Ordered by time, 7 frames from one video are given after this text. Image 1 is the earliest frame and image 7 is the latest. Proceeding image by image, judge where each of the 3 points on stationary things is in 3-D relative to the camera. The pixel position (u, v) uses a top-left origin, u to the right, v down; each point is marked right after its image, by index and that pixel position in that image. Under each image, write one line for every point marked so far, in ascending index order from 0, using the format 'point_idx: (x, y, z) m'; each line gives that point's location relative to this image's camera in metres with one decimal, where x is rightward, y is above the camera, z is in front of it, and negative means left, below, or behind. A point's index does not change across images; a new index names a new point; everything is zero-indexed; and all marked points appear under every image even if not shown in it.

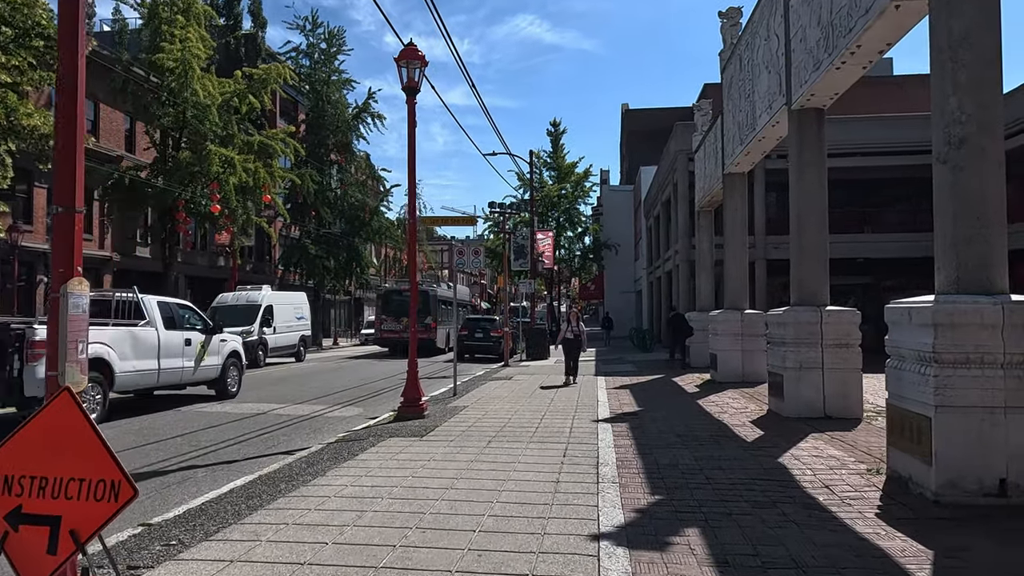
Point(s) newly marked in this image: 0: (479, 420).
0: (-0.5, -1.9, +10.6) m
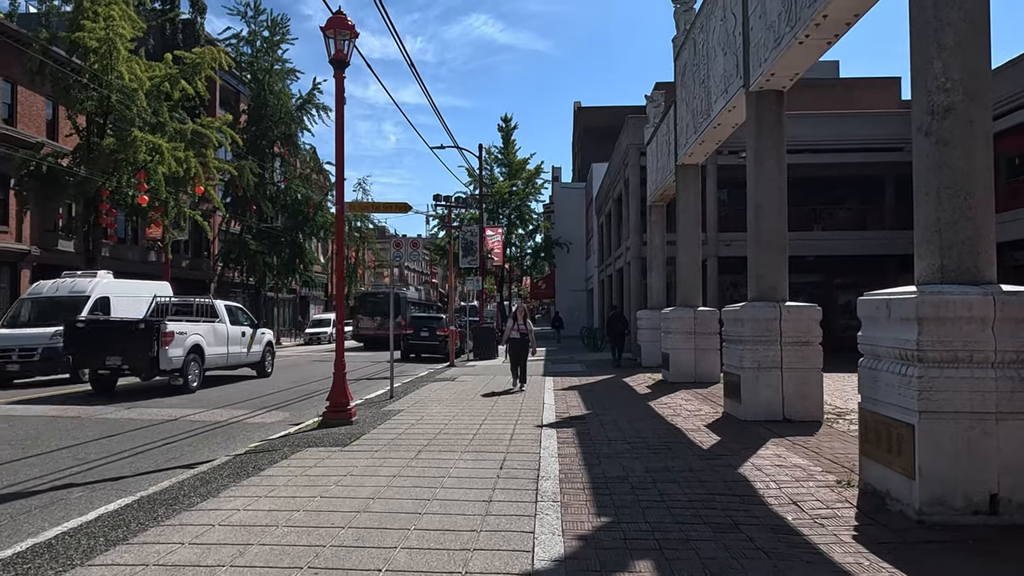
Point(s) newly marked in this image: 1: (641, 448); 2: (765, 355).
0: (-1.3, -1.8, +9.6) m
1: (+1.3, -1.7, +7.8) m
2: (+3.2, -0.9, +9.5) m
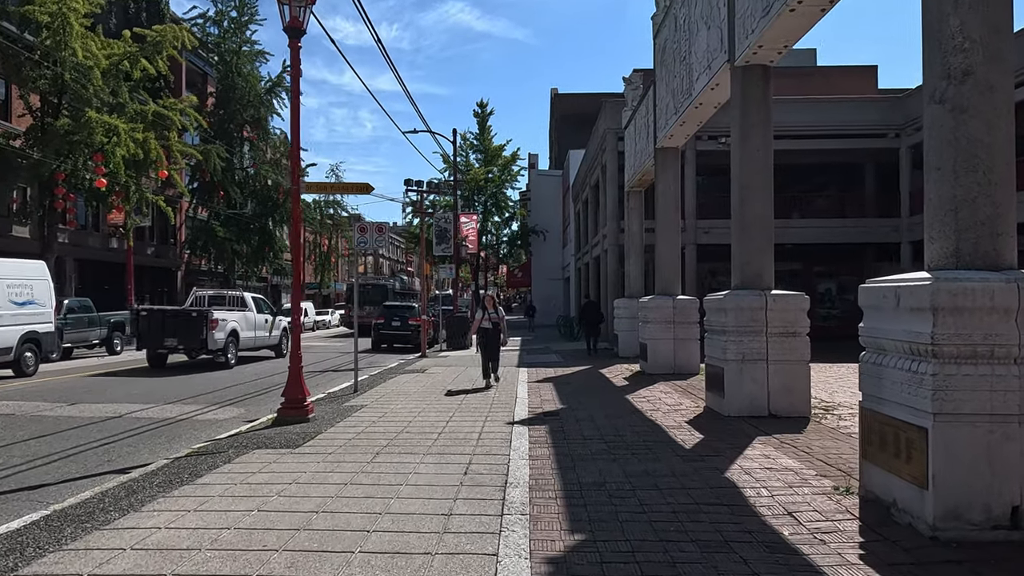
0: (-1.6, -1.6, +9.0) m
1: (+1.0, -1.5, +7.2) m
2: (+2.8, -0.7, +8.9) m
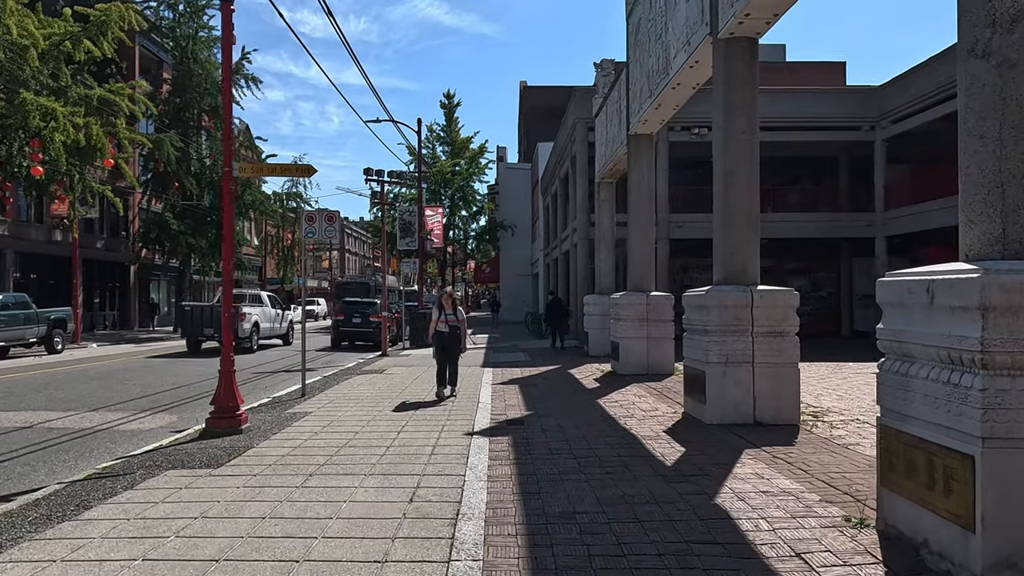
0: (-2.1, -1.6, +7.9) m
1: (+0.7, -1.5, +6.3) m
2: (+2.4, -0.7, +8.1) m
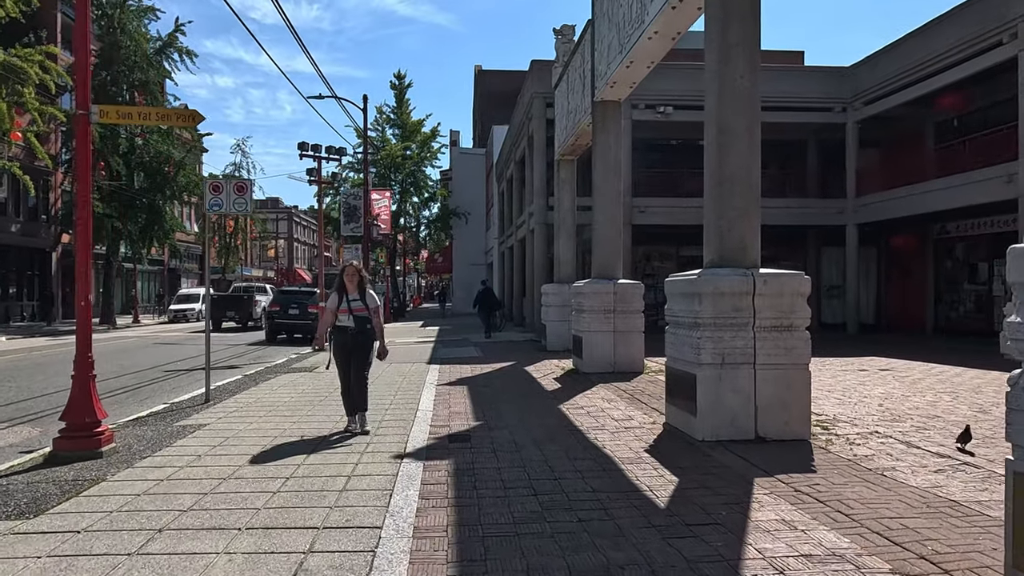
0: (-2.6, -1.4, +6.1) m
1: (+0.3, -1.4, +4.6) m
2: (+1.9, -0.5, +6.5) m
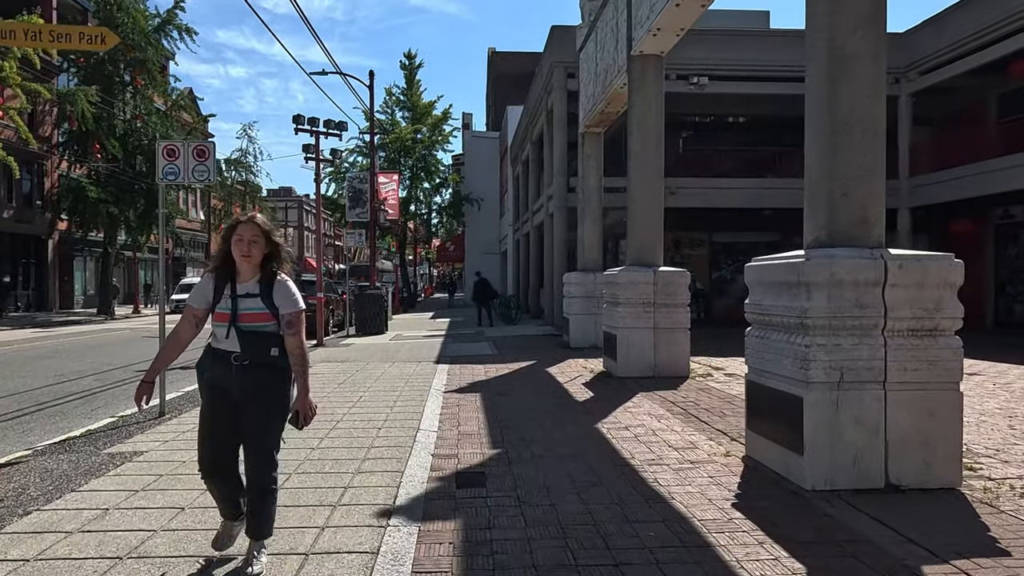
0: (-2.4, -1.3, +4.3) m
1: (+0.4, -1.3, +2.8) m
2: (+2.1, -0.4, +4.6) m
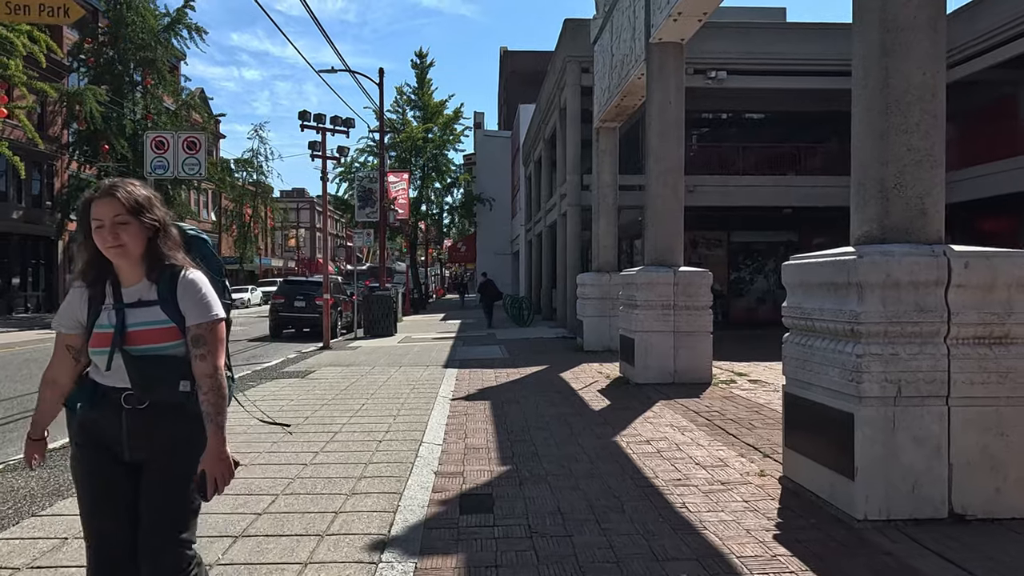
0: (-2.3, -1.3, +3.8) m
1: (+0.5, -1.3, +2.2) m
2: (+2.2, -0.4, +4.0) m
